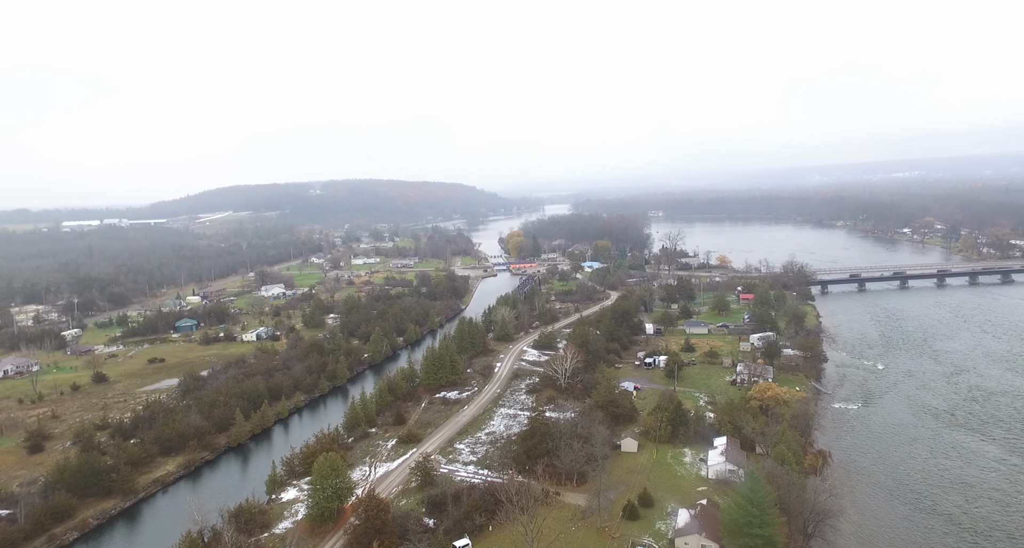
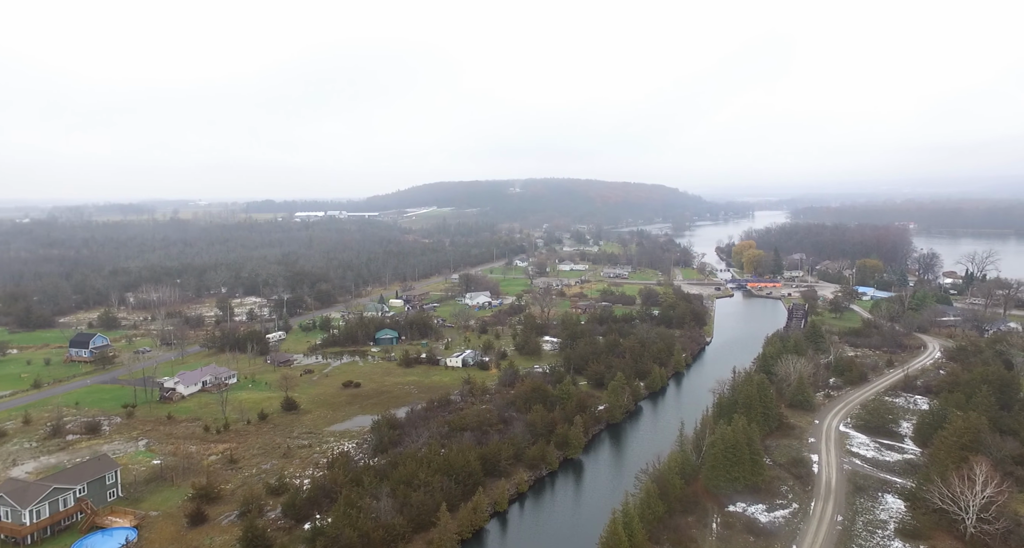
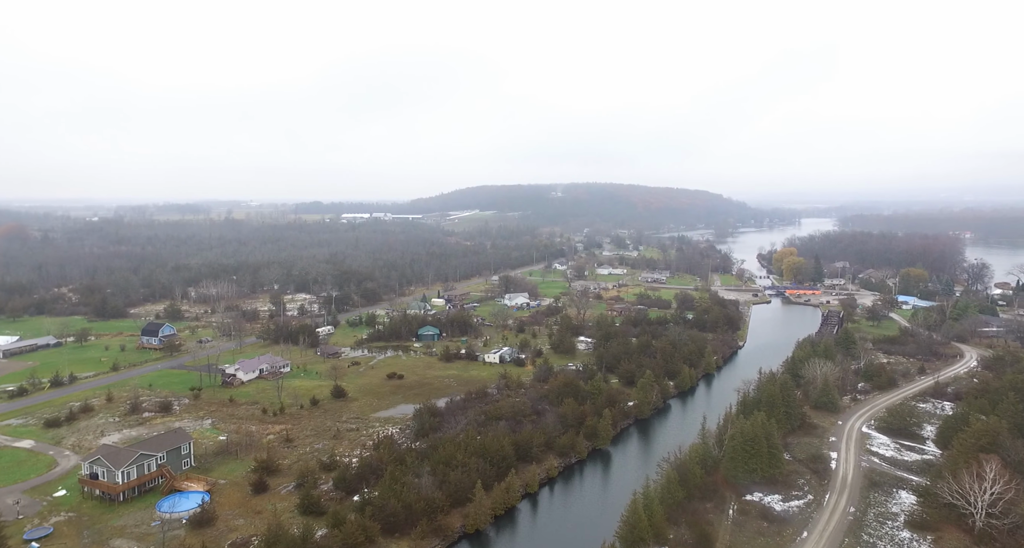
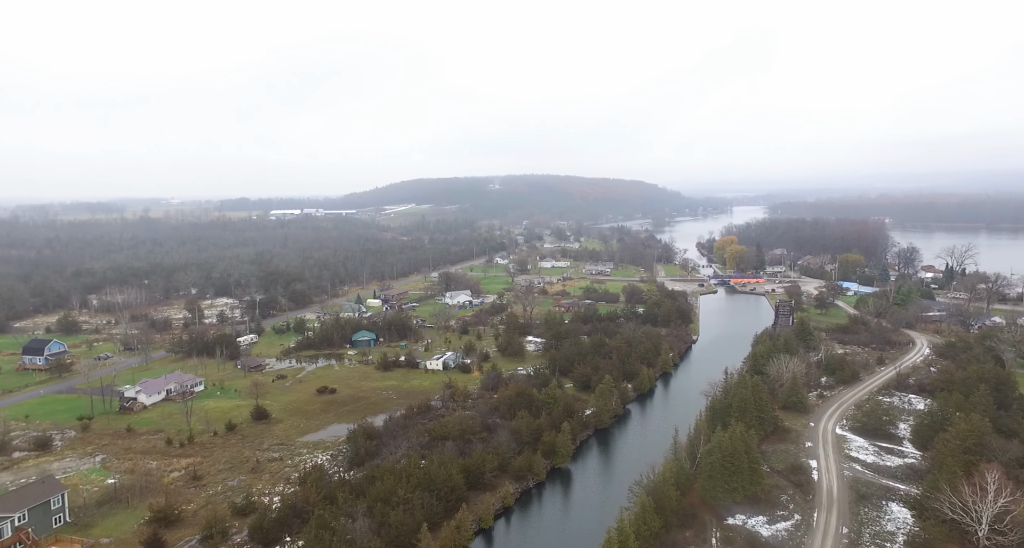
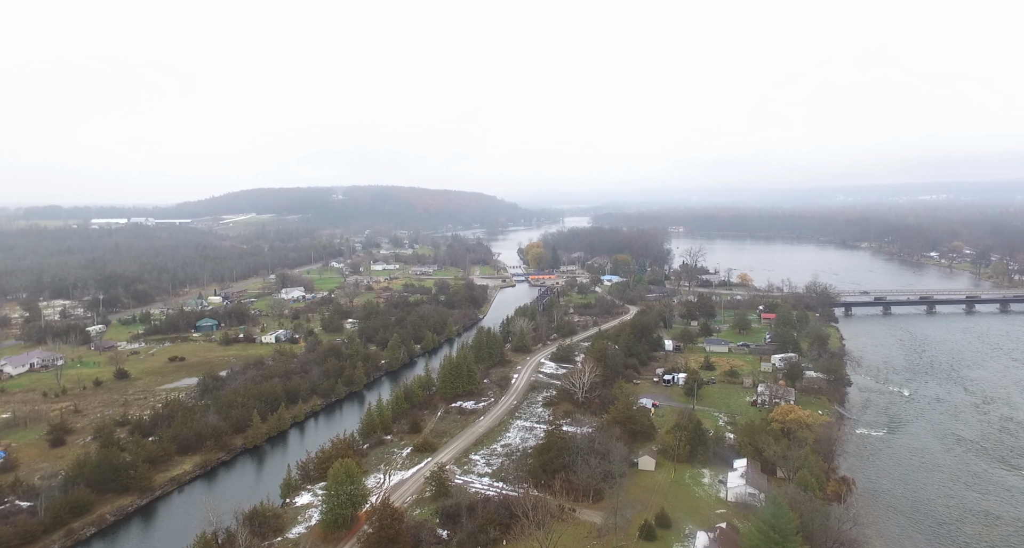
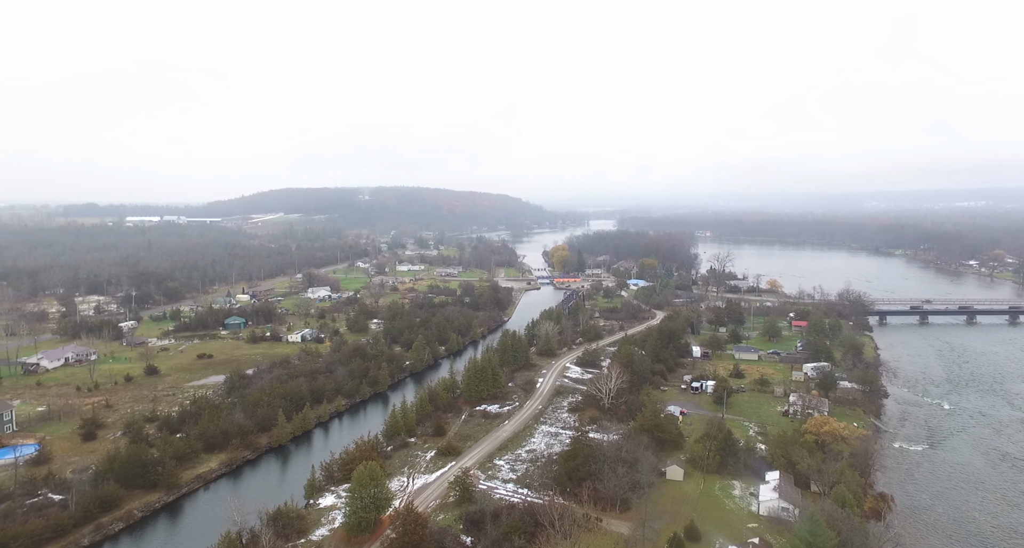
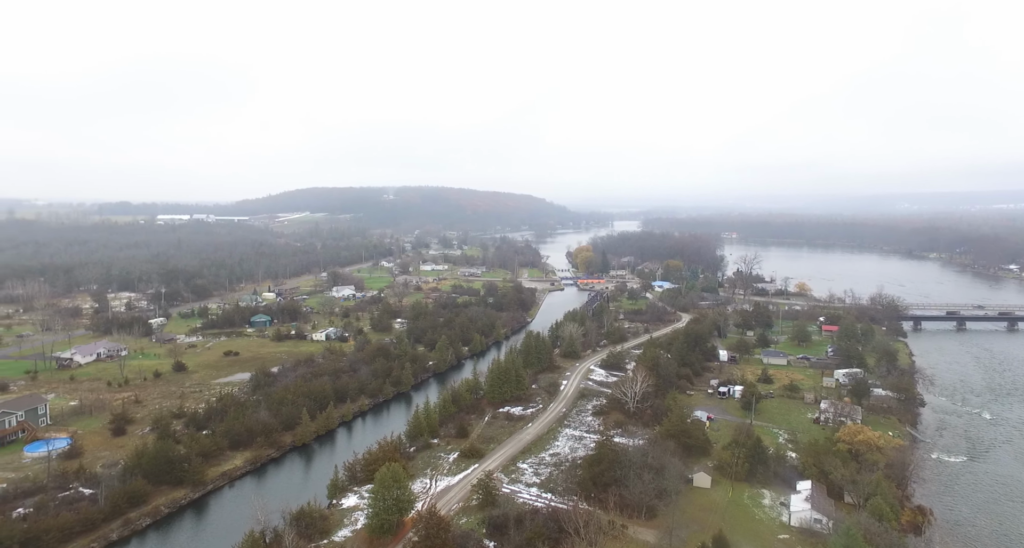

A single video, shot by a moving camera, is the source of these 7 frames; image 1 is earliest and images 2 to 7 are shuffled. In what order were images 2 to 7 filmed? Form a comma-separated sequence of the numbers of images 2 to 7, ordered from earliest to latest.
5, 6, 7, 3, 2, 4
